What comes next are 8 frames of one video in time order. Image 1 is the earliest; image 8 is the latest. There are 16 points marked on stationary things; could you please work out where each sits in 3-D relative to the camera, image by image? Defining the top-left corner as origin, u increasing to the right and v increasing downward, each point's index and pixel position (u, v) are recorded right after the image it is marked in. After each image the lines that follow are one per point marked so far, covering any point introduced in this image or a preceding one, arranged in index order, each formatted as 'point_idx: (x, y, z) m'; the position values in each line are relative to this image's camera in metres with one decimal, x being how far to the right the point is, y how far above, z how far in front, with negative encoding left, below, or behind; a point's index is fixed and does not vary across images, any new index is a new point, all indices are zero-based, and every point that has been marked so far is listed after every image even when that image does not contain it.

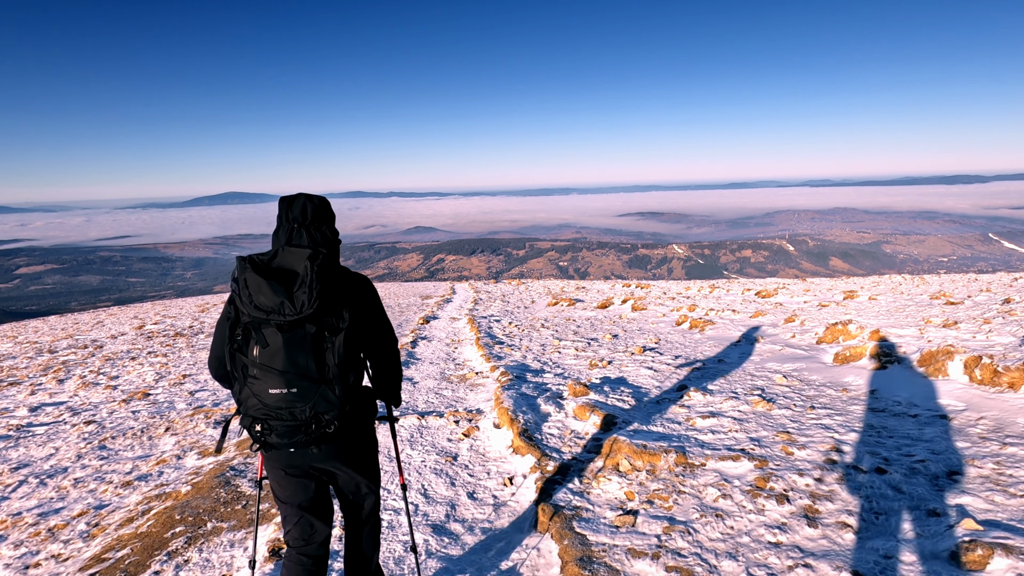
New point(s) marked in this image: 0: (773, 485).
0: (+2.3, -1.8, +5.4) m
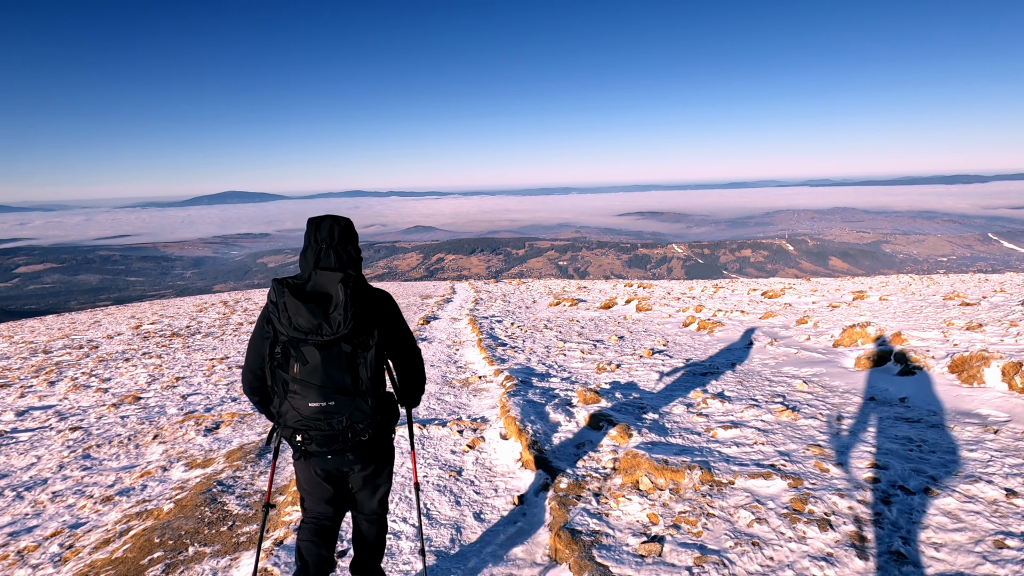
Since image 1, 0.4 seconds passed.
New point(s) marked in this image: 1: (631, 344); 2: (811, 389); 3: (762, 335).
0: (+2.4, -1.8, +4.9) m
1: (+3.2, -1.5, +16.6) m
2: (+4.5, -1.6, +9.2) m
3: (+6.2, -1.2, +15.1) m
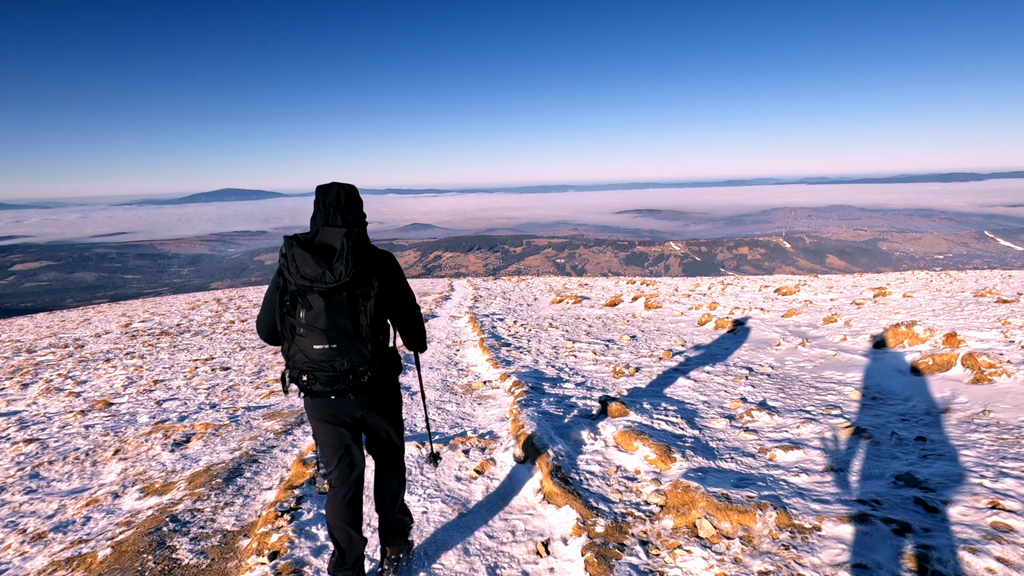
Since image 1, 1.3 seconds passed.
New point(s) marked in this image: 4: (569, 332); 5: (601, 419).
0: (+2.6, -1.7, +3.7) m
1: (+3.4, -1.4, +15.4) m
2: (+4.7, -1.5, +8.0) m
3: (+6.4, -1.1, +13.9) m
4: (+1.8, -1.4, +19.1) m
5: (+1.1, -1.6, +7.4) m
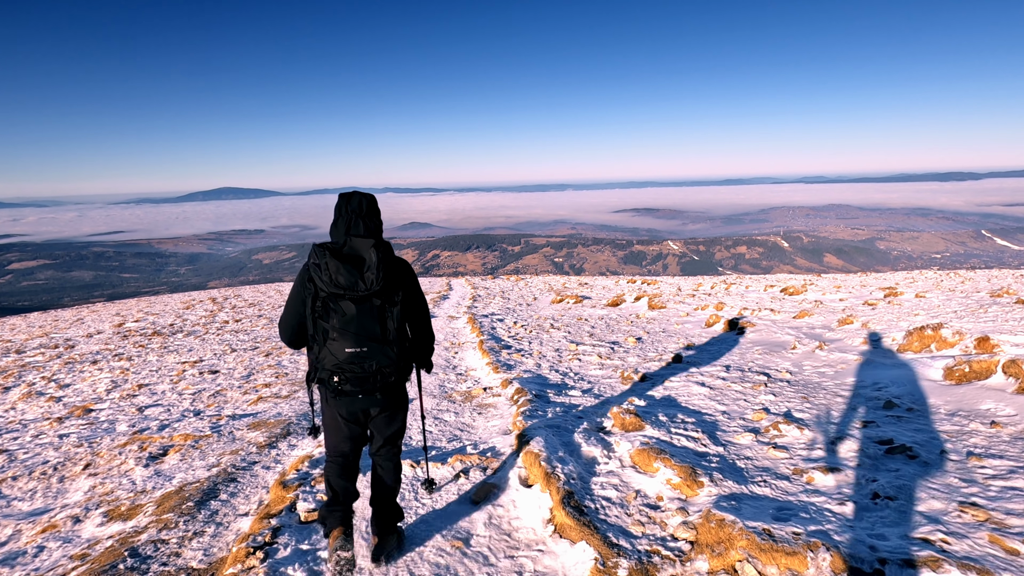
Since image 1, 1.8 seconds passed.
0: (+2.6, -1.7, +3.0) m
1: (+3.4, -1.4, +14.7) m
2: (+4.7, -1.5, +7.3) m
3: (+6.4, -1.1, +13.3) m
4: (+1.8, -1.4, +18.4) m
5: (+1.1, -1.6, +6.7) m
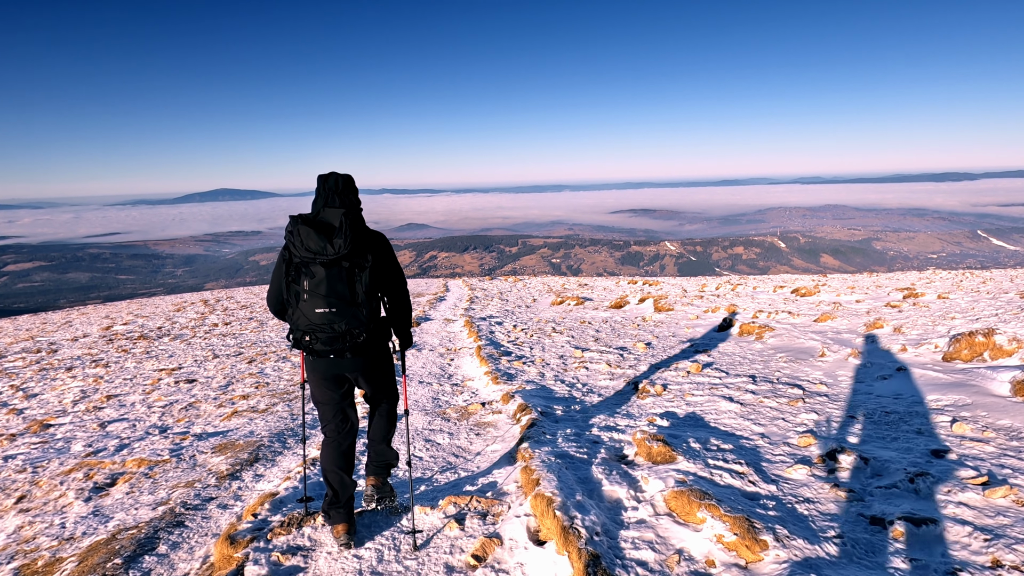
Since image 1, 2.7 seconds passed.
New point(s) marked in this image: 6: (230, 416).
0: (+2.7, -1.8, +1.9) m
1: (+3.4, -1.5, +13.6) m
2: (+4.8, -1.5, +6.2) m
3: (+6.4, -1.1, +12.1) m
4: (+1.8, -1.4, +17.3) m
5: (+1.2, -1.6, +5.6) m
6: (-5.1, -2.3, +11.0) m
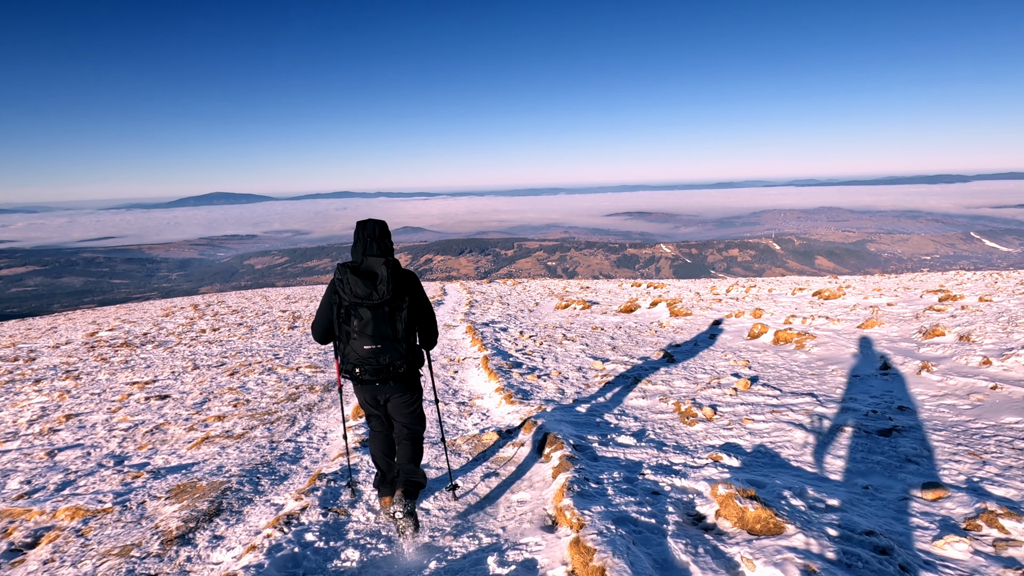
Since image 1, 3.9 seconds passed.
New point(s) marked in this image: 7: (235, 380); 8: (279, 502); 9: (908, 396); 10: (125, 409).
0: (+3.0, -1.8, +0.4) m
1: (+3.6, -1.5, +12.1) m
2: (+5.0, -1.5, +4.7) m
3: (+6.6, -1.2, +10.7) m
4: (+2.0, -1.5, +15.7) m
5: (+1.5, -1.7, +4.1) m
6: (-4.9, -2.4, +9.5) m
7: (-6.6, -2.2, +14.6) m
8: (-2.3, -2.1, +6.1) m
9: (+5.5, -1.5, +8.4) m
10: (-8.1, -2.5, +12.8) m
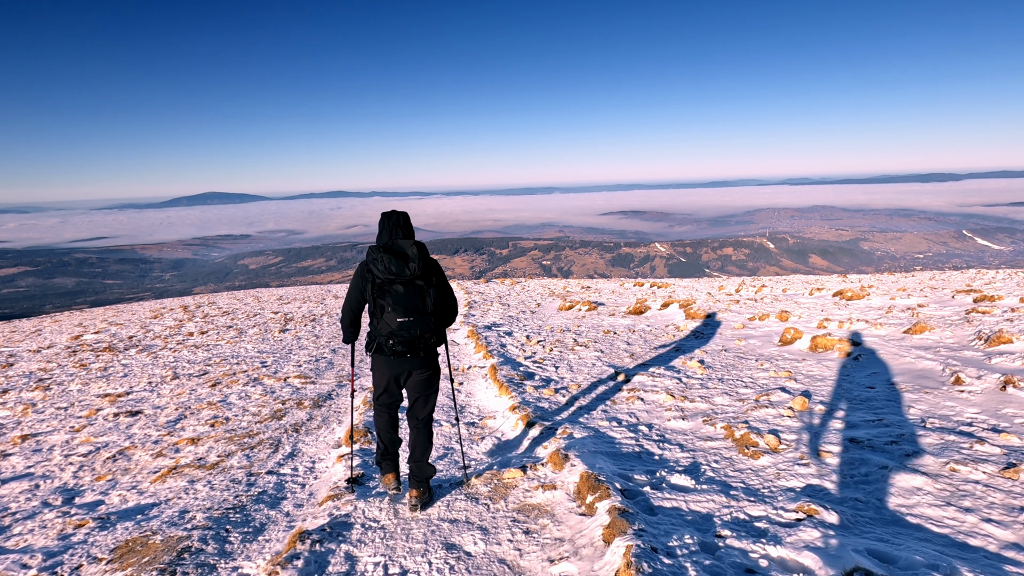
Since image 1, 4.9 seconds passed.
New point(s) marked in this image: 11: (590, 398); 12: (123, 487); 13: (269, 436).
0: (+3.4, -1.8, -0.9) m
1: (+3.9, -1.6, +10.8) m
2: (+5.3, -1.6, +3.4) m
3: (+6.9, -1.2, +9.4) m
4: (+2.2, -1.5, +14.4) m
5: (+1.8, -1.7, +2.8) m
6: (-4.6, -2.5, +8.1) m
7: (-6.4, -2.3, +13.2) m
8: (-2.0, -2.2, +4.7) m
9: (+5.7, -1.5, +7.1) m
10: (-7.9, -2.6, +11.4) m
11: (+1.3, -1.7, +9.7) m
12: (-5.0, -2.5, +7.9) m
13: (-3.7, -2.3, +9.3) m
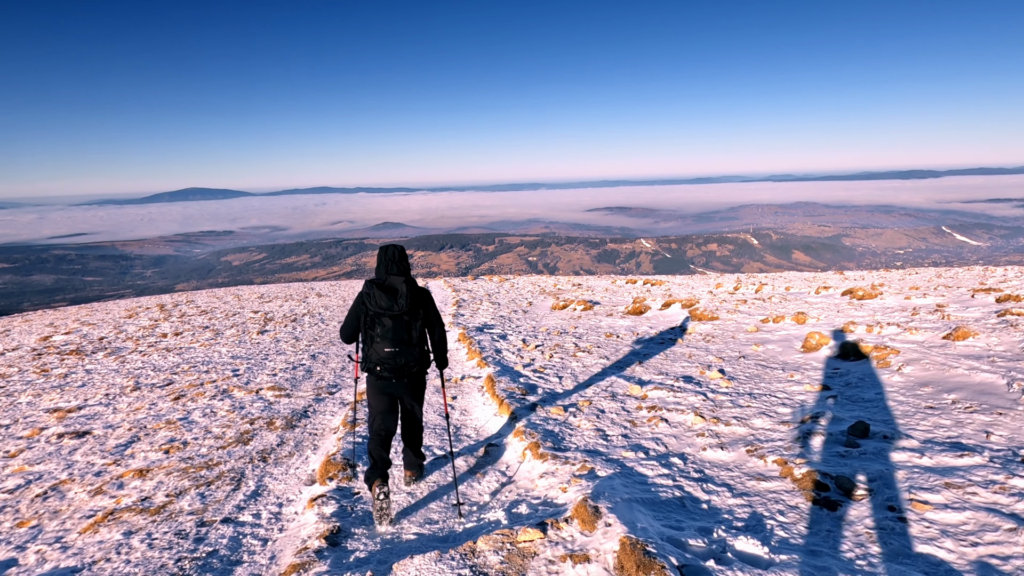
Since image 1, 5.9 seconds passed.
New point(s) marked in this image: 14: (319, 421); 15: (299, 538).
0: (+3.7, -1.9, -2.2) m
1: (+3.9, -1.6, +9.6) m
2: (+5.5, -1.7, +2.2) m
3: (+6.9, -1.2, +8.2) m
4: (+2.1, -1.6, +13.2) m
5: (+2.0, -1.8, +1.5) m
6: (-4.5, -2.5, +6.7) m
7: (-6.5, -2.3, +11.8) m
8: (-1.9, -2.3, +3.4) m
9: (+5.8, -1.6, +5.9) m
10: (-7.9, -2.7, +9.9) m
11: (+1.3, -1.8, +8.4) m
12: (-4.9, -2.6, +6.5) m
13: (-3.7, -2.3, +7.9) m
14: (-3.2, -2.2, +10.2) m
15: (-2.0, -2.3, +5.6) m
